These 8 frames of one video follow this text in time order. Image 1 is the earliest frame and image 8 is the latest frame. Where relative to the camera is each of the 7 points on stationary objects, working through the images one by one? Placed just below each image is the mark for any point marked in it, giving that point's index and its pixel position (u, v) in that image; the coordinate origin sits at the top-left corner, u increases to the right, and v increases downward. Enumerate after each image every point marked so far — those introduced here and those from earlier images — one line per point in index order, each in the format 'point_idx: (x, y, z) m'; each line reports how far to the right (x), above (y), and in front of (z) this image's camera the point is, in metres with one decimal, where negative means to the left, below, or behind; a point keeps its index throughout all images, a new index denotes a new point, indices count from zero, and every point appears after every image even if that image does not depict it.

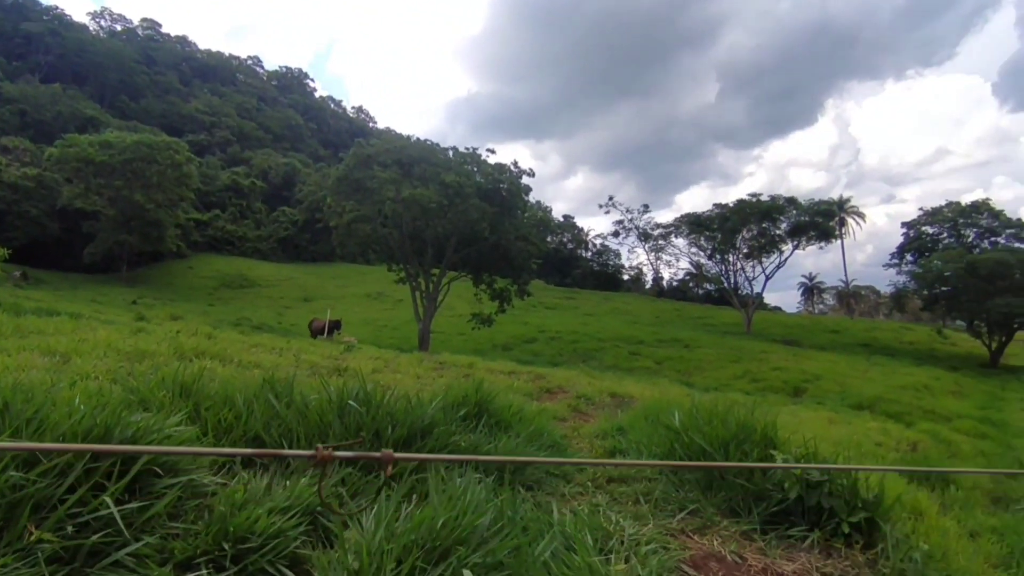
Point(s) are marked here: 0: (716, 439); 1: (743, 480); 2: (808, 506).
0: (+1.4, -1.0, +4.5) m
1: (+1.5, -1.2, +4.2) m
2: (+1.8, -1.3, +4.0) m
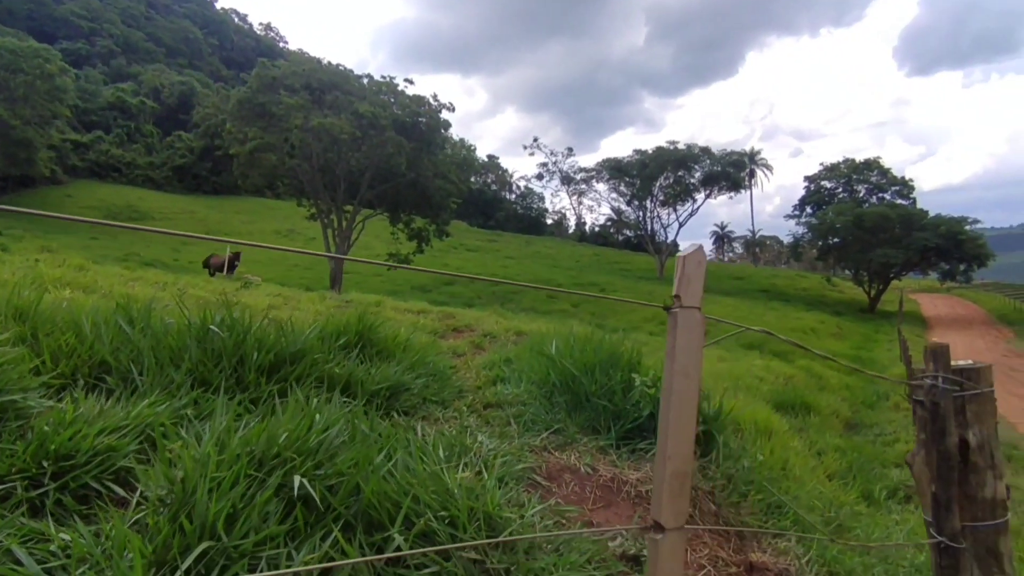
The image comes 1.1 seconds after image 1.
0: (+0.5, -0.5, +4.7) m
1: (+0.6, -0.8, +4.4) m
2: (+0.9, -0.9, +4.3) m
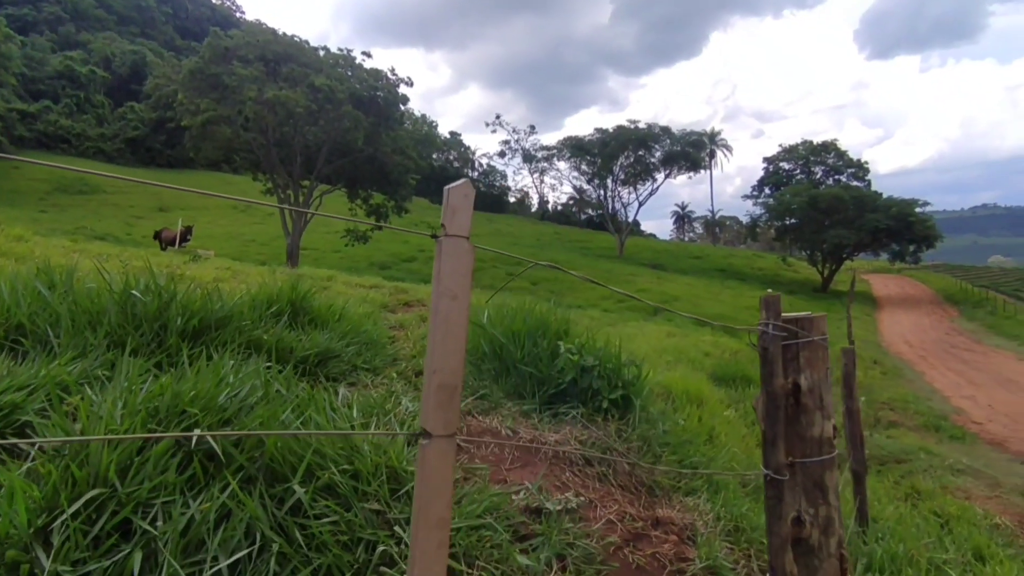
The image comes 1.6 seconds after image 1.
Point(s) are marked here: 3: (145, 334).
0: (0.0, -0.3, +4.8) m
1: (+0.1, -0.6, +4.5) m
2: (+0.5, -0.7, +4.4) m
3: (-2.0, -0.3, +3.6) m
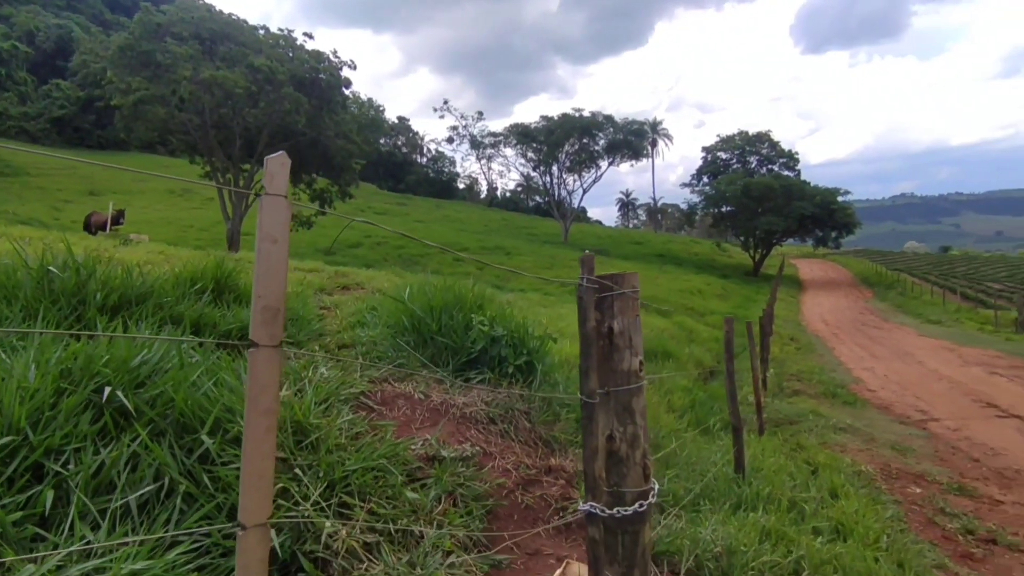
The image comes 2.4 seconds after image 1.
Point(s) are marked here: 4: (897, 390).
0: (-0.6, -0.2, +5.2) m
1: (-0.5, -0.4, +4.9) m
2: (-0.2, -0.5, +4.8) m
3: (-2.6, -0.1, +3.8) m
4: (+7.5, -2.0, +12.8) m
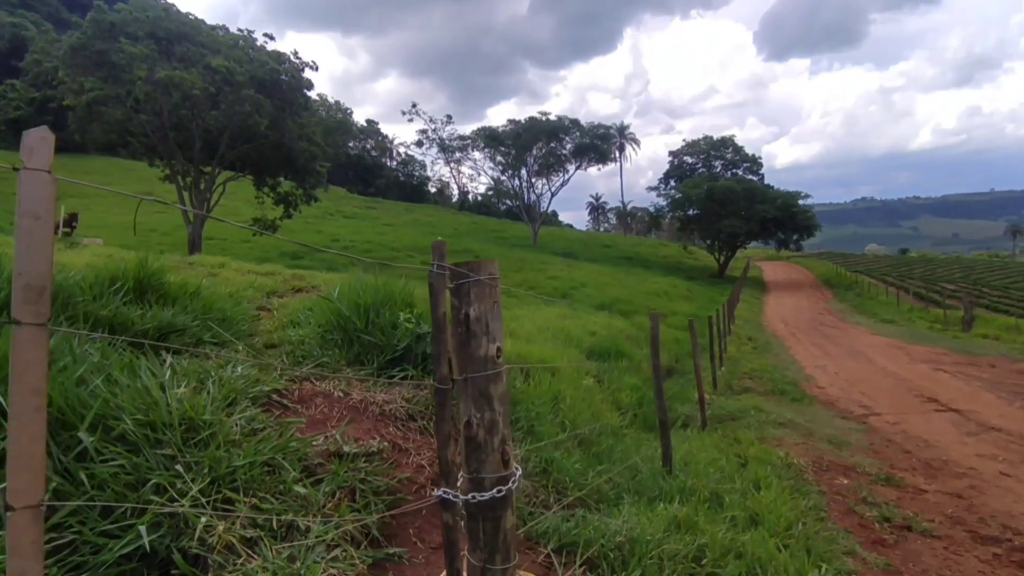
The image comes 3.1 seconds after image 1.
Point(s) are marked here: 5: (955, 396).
0: (-1.2, -0.1, +5.2) m
1: (-1.0, -0.4, +4.9) m
2: (-0.7, -0.5, +4.8) m
3: (-3.1, -0.1, +3.7) m
4: (+6.7, -1.9, +13.1) m
5: (+8.4, -2.0, +12.3) m
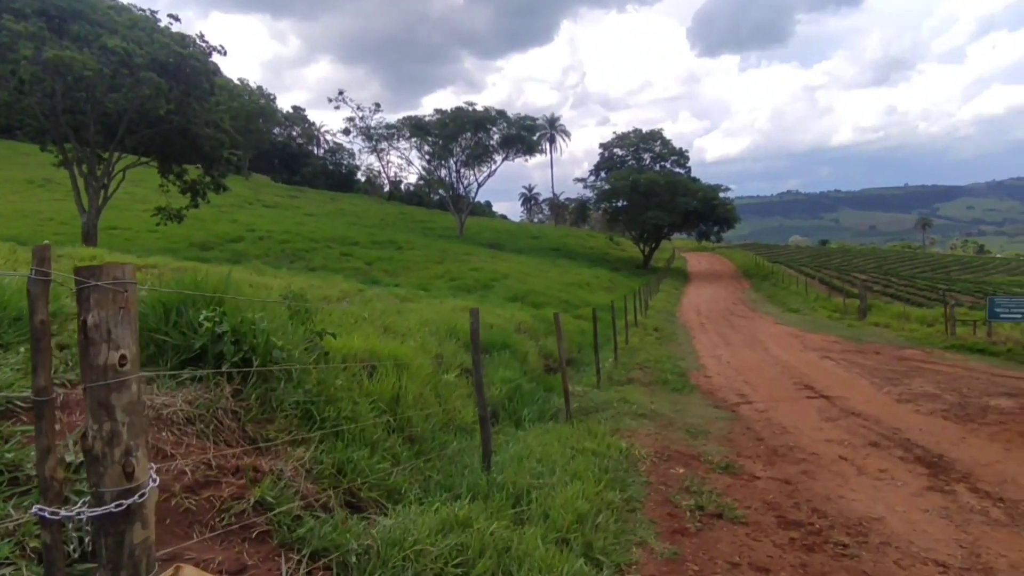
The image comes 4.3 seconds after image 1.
0: (-2.6, -0.1, +4.9) m
1: (-2.4, -0.3, +4.7) m
2: (-2.1, -0.5, +4.6) m
3: (-4.4, -0.1, +3.3) m
4: (+4.5, -1.8, +13.6) m
5: (+6.3, -1.8, +12.9) m
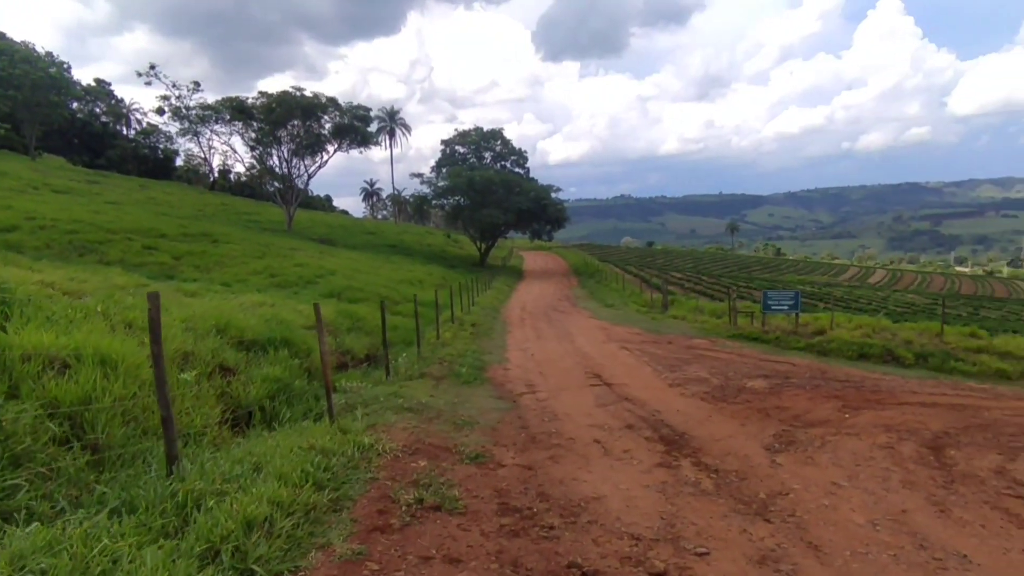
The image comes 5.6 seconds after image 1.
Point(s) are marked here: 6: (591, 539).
0: (-4.6, 0.0, +3.7) m
1: (-4.4, -0.2, +3.4) m
2: (-4.1, -0.3, +3.5) m
3: (-5.9, 0.0, +1.7) m
4: (+0.4, -1.6, +13.7) m
5: (+2.2, -1.7, +13.5) m
6: (+0.5, -1.7, +4.4) m
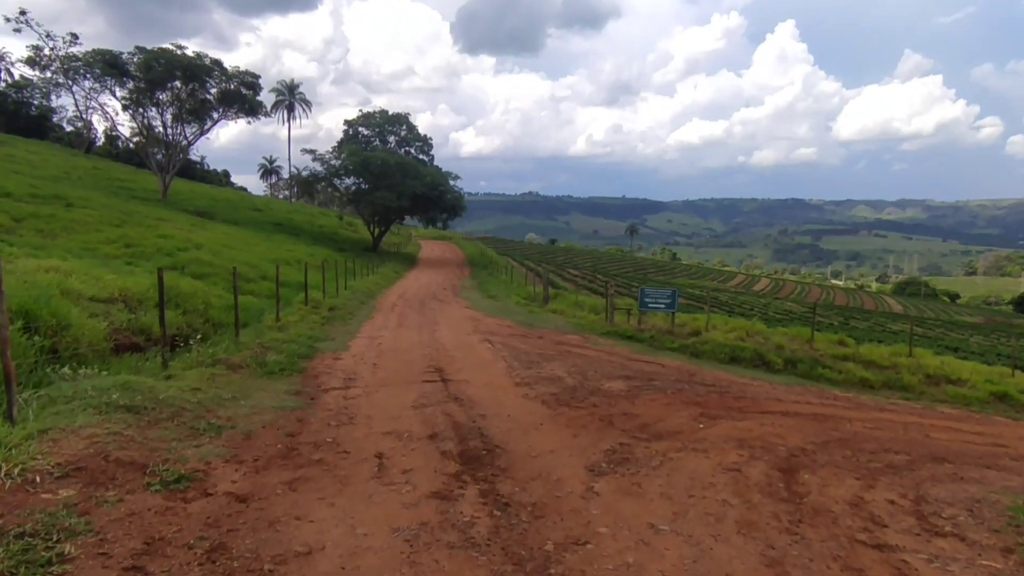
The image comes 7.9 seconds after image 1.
0: (-6.1, +0.5, +1.2) m
1: (-5.8, +0.3, +1.0) m
2: (-5.5, +0.1, +1.1) m
3: (-7.1, +0.6, -1.0) m
4: (-2.6, -1.2, +11.8) m
5: (-0.8, -1.4, +11.8) m
6: (-1.2, -1.5, +2.7) m
